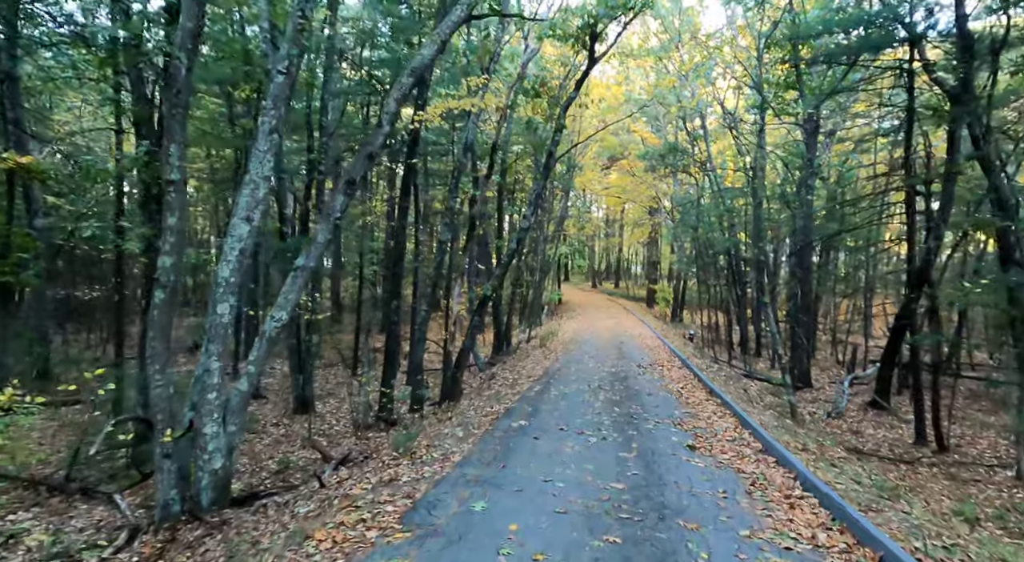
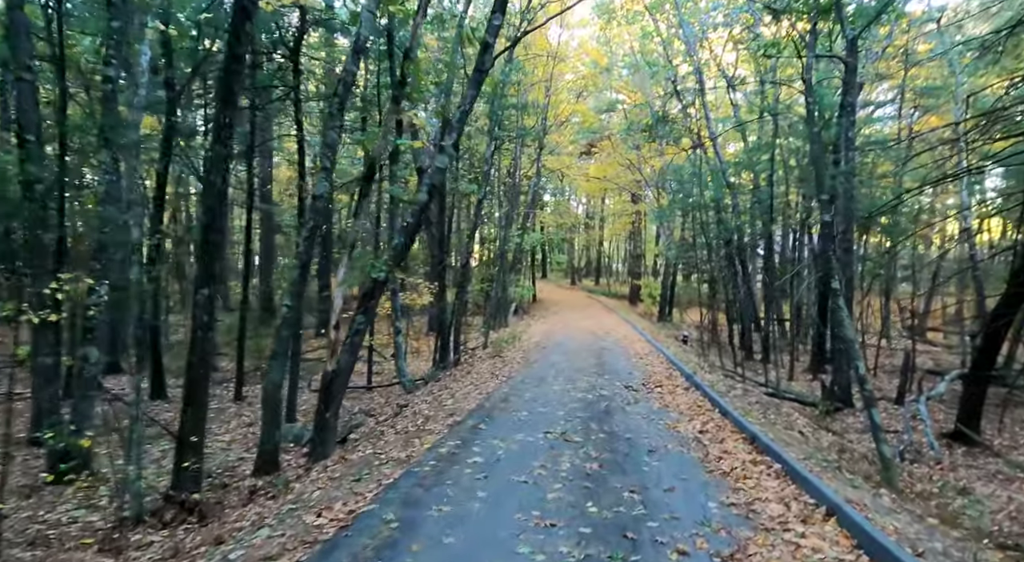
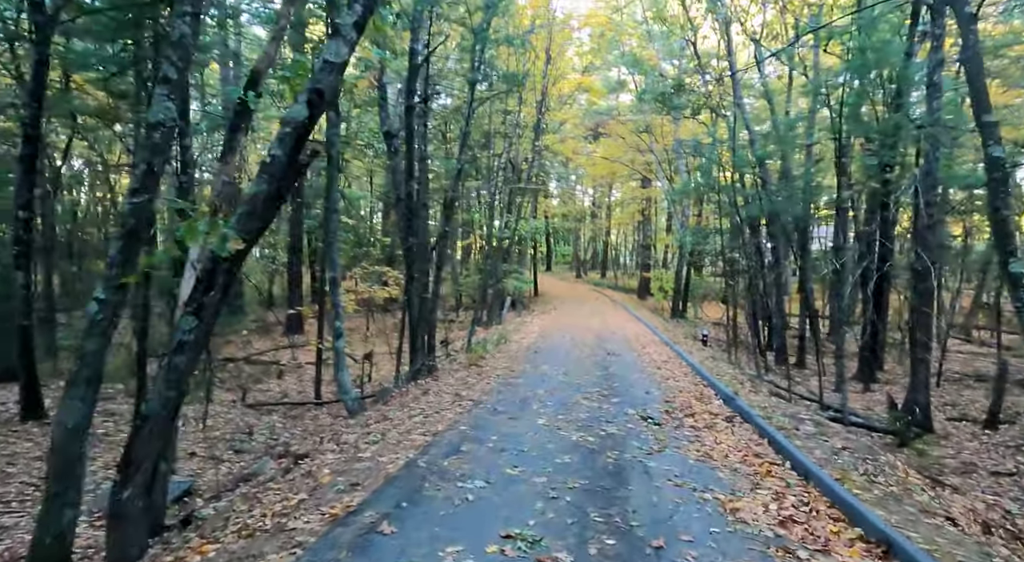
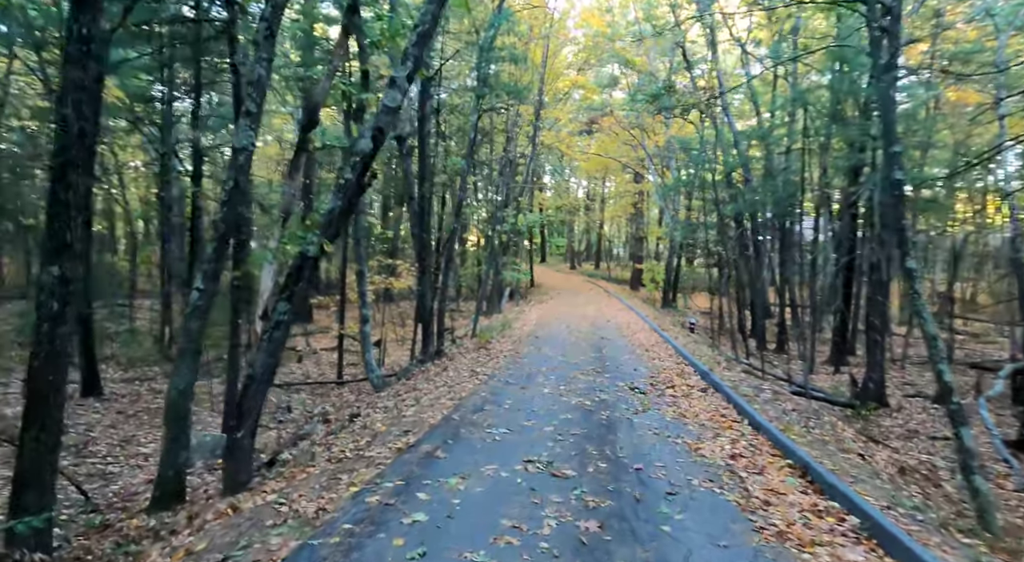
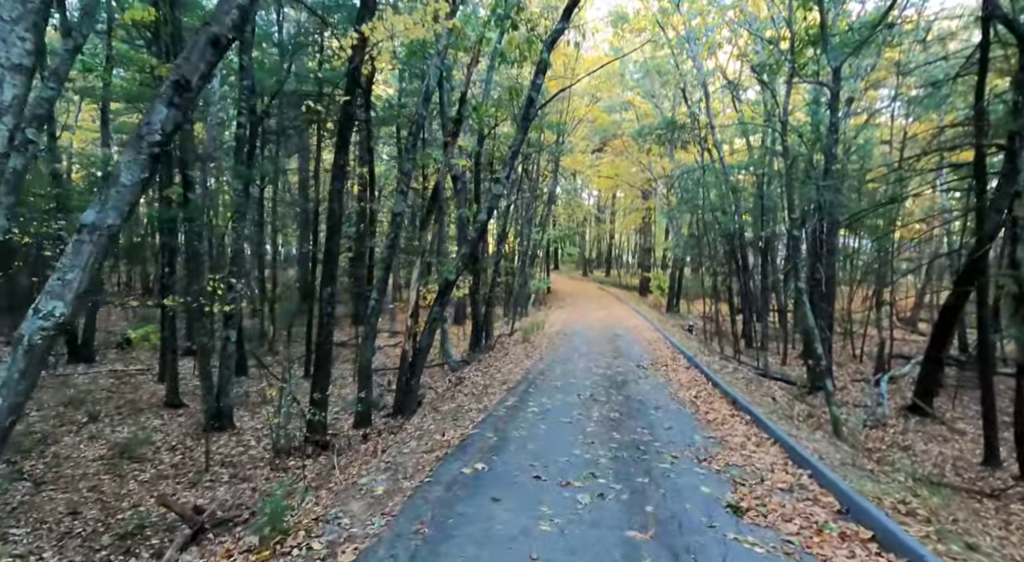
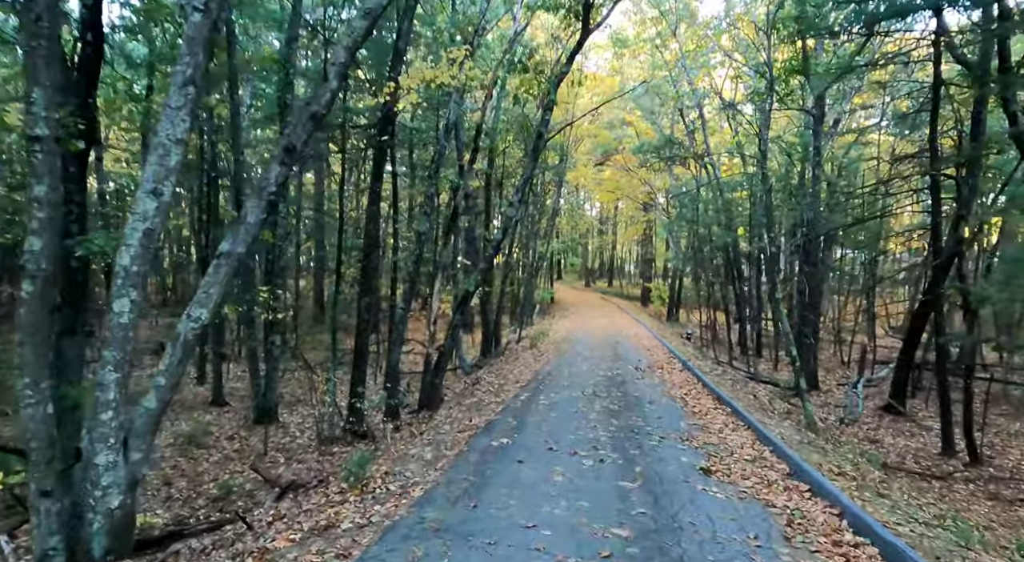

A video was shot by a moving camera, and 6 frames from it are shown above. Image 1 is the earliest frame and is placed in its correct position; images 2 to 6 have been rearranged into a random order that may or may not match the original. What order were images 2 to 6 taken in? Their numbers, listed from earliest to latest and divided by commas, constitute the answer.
6, 5, 2, 4, 3
